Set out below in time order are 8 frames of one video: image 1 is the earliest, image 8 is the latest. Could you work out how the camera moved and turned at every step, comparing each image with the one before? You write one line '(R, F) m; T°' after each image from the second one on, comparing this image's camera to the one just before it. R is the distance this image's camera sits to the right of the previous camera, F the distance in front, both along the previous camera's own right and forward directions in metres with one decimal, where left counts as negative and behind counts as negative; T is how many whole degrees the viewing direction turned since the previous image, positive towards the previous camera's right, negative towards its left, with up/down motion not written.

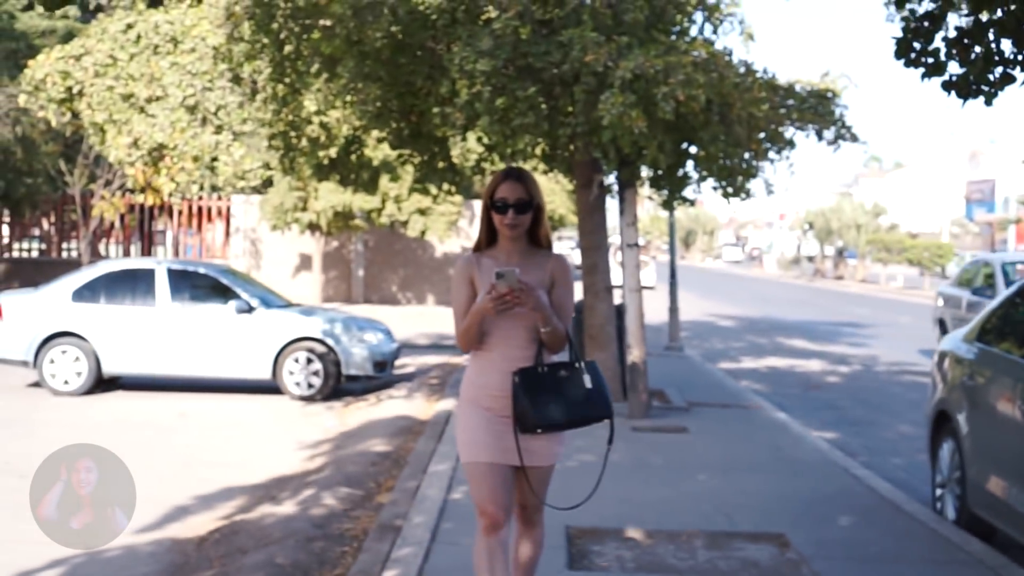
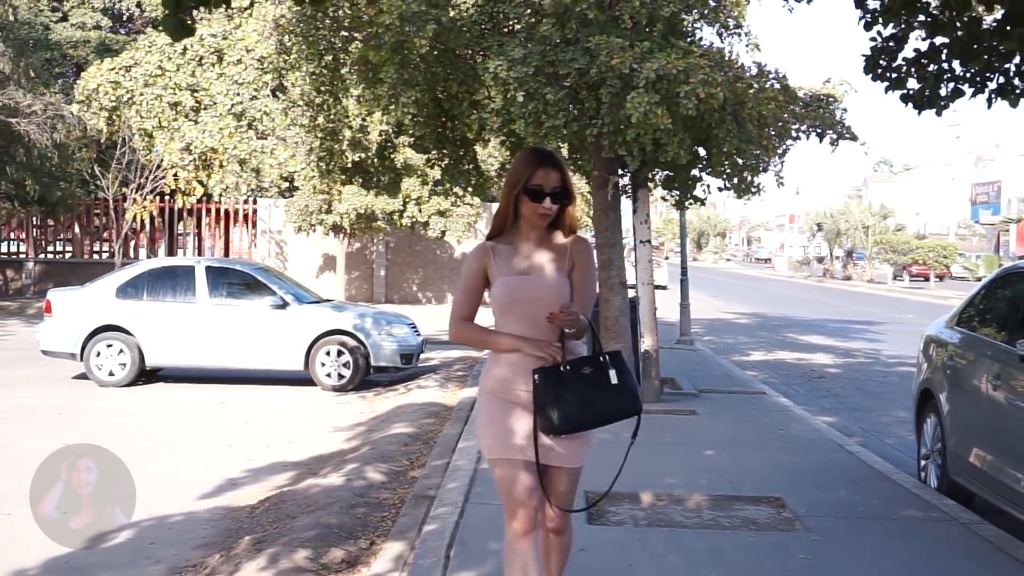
(-0.1, -0.7) m; -1°
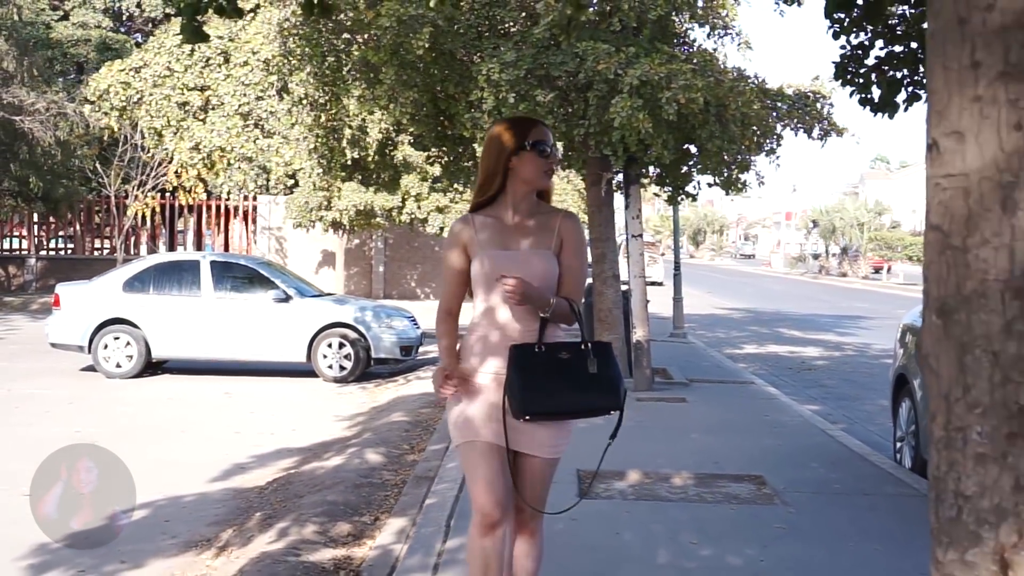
(0.0, -0.4) m; 0°
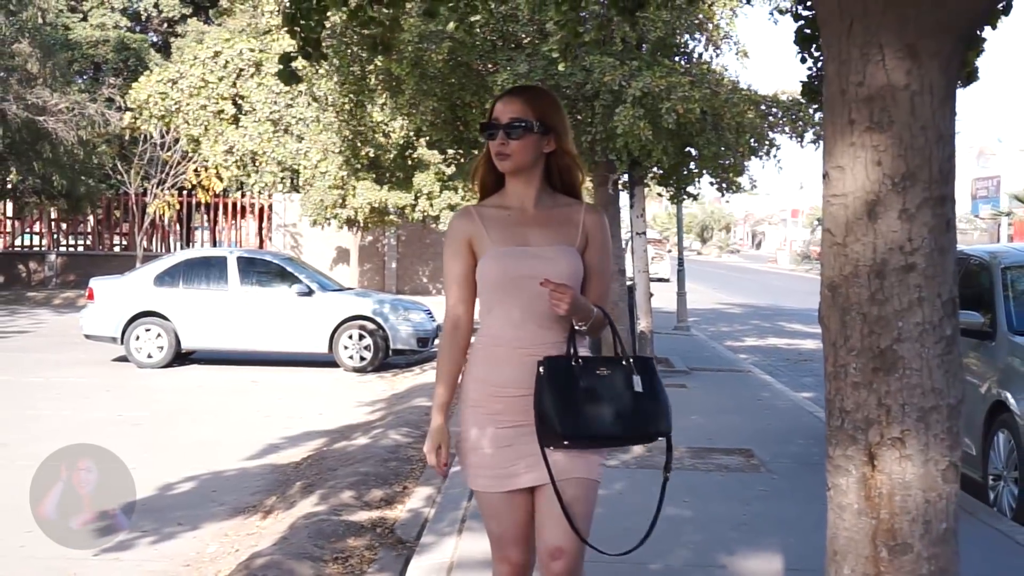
(0.0, -0.8) m; 0°
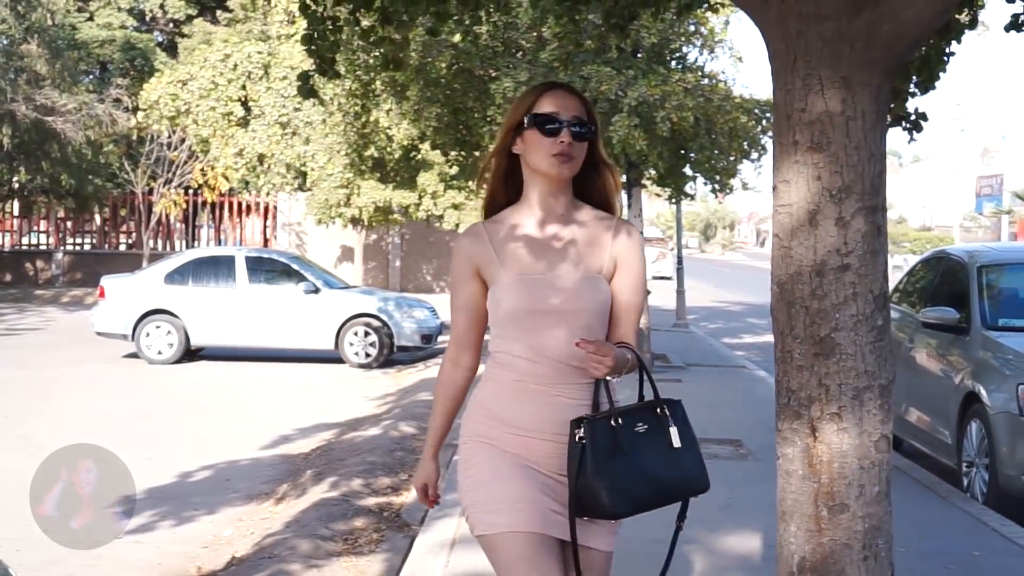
(0.0, -0.4) m; 0°
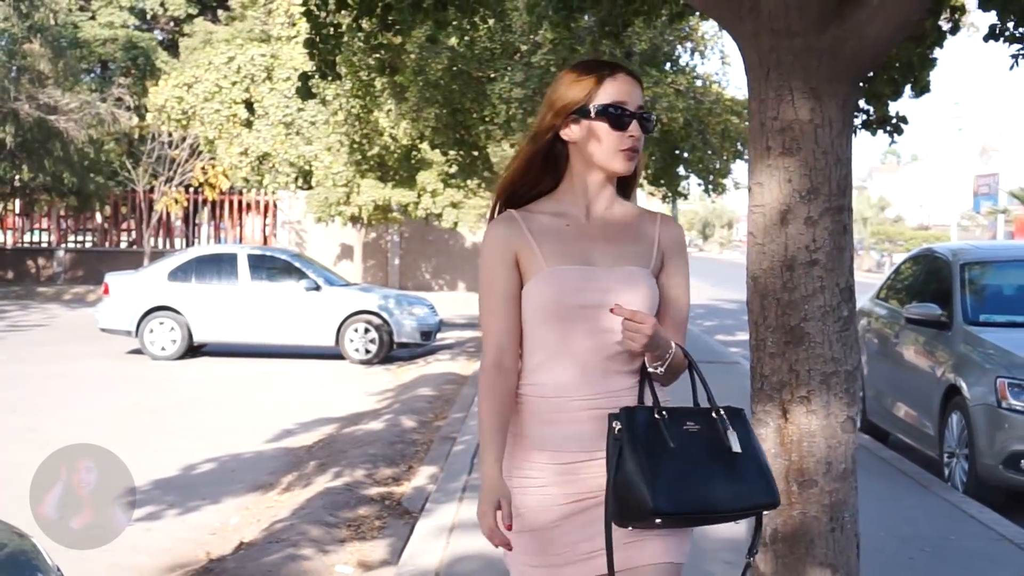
(0.0, -0.2) m; 0°
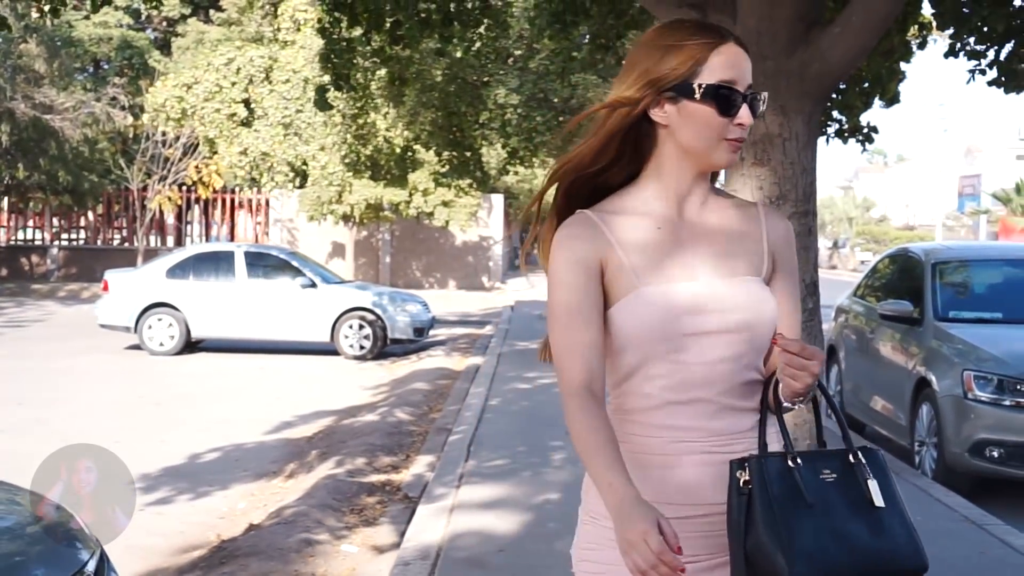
(0.0, -0.4) m; +1°
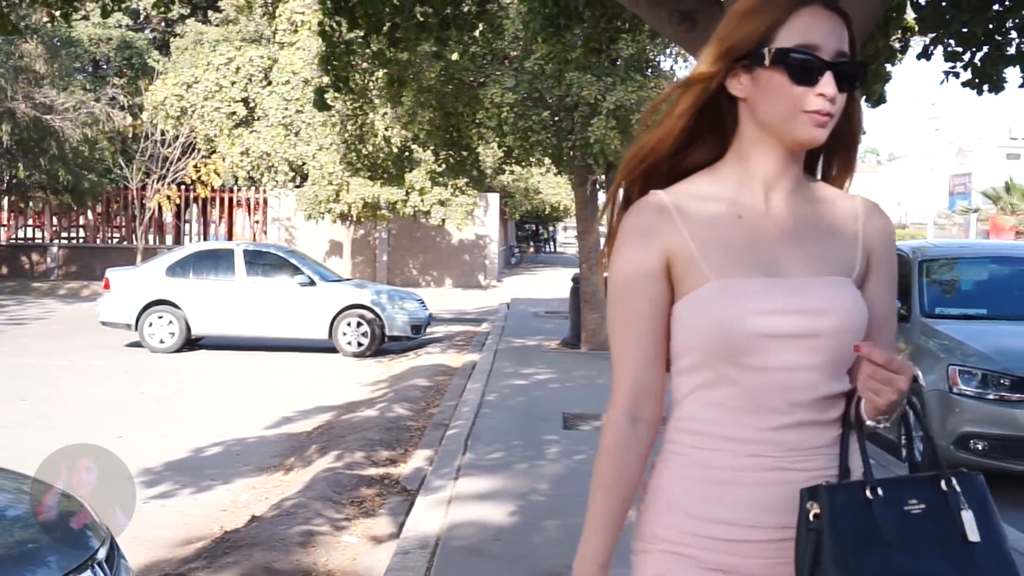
(0.0, -0.2) m; 0°
